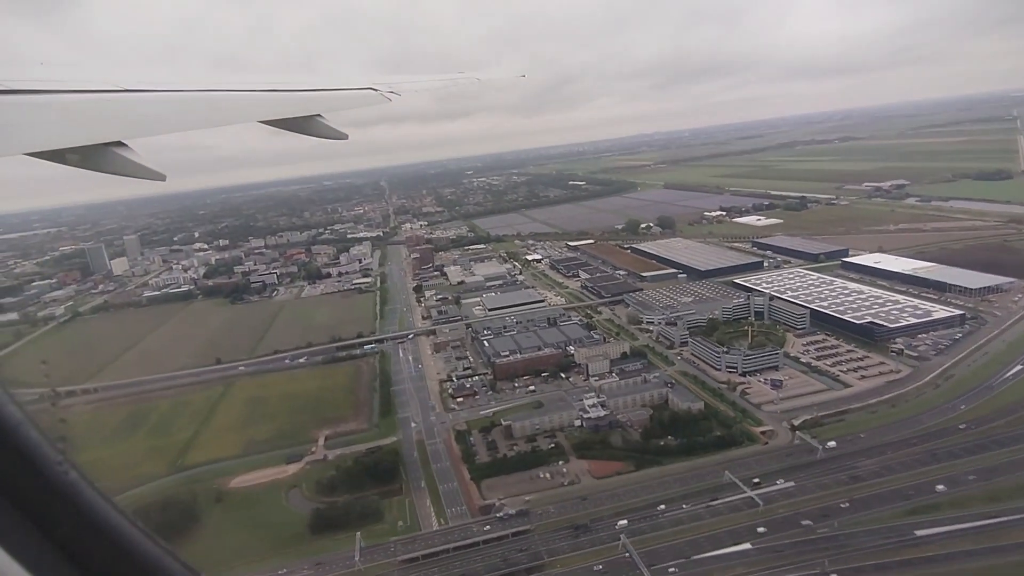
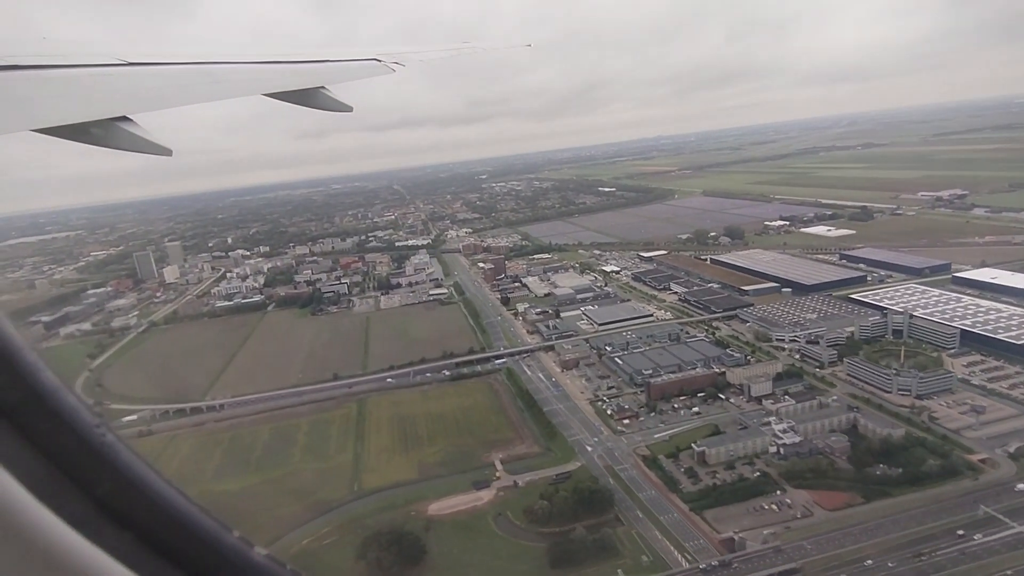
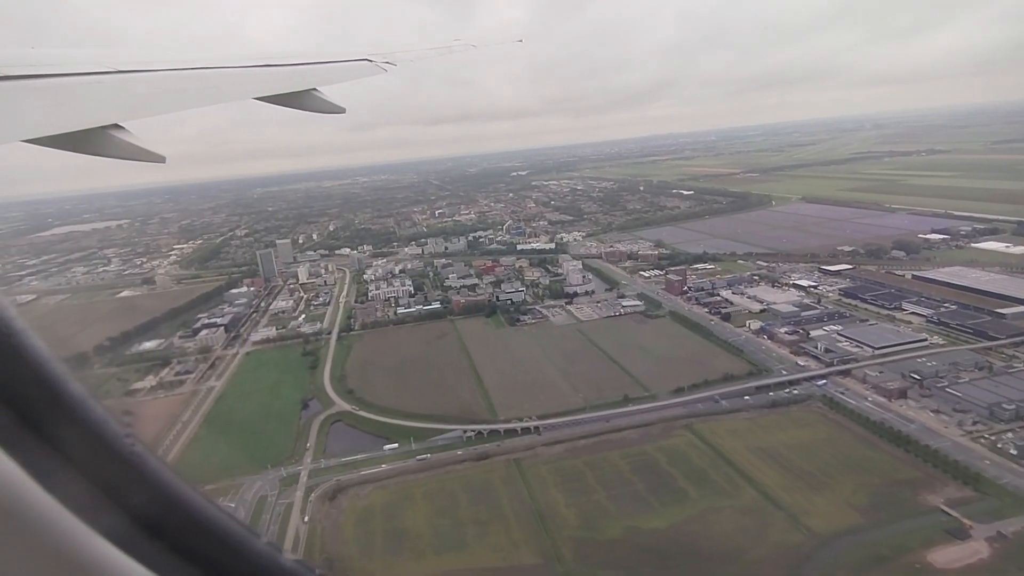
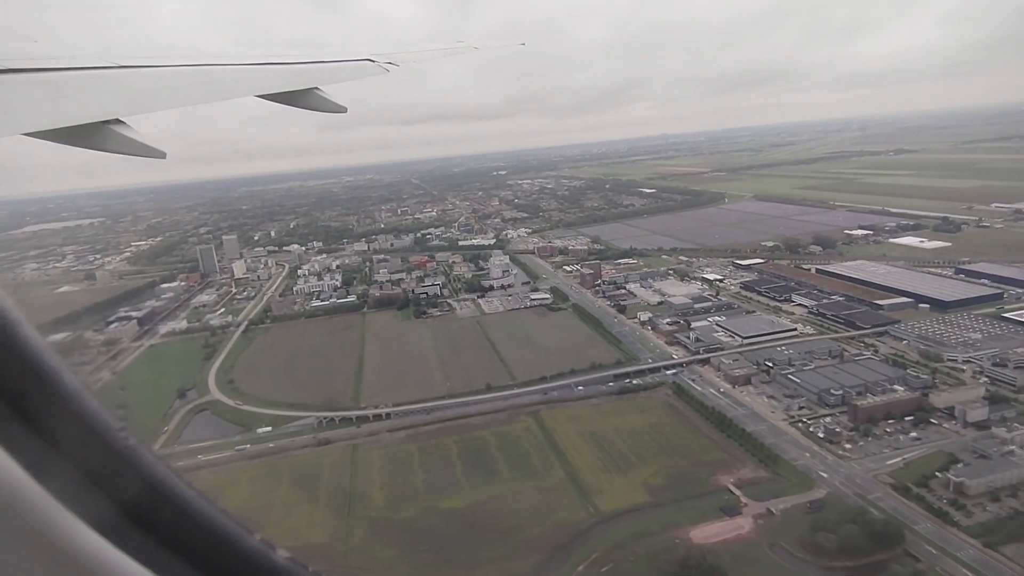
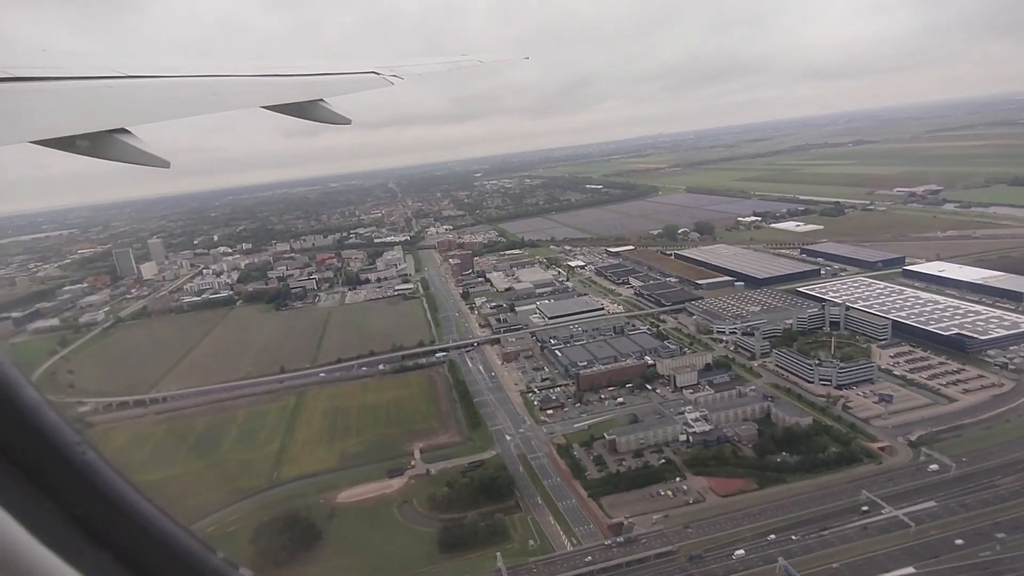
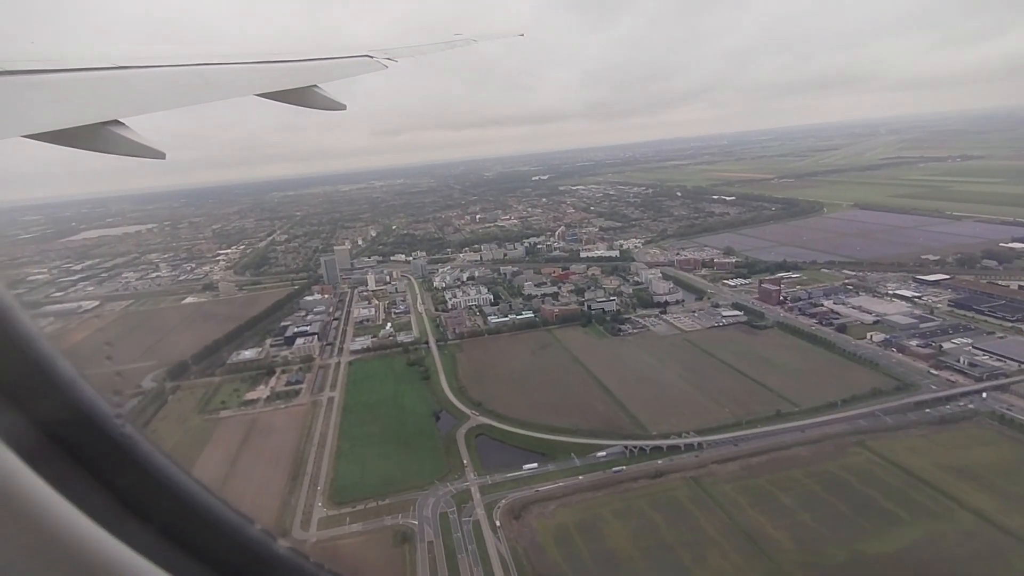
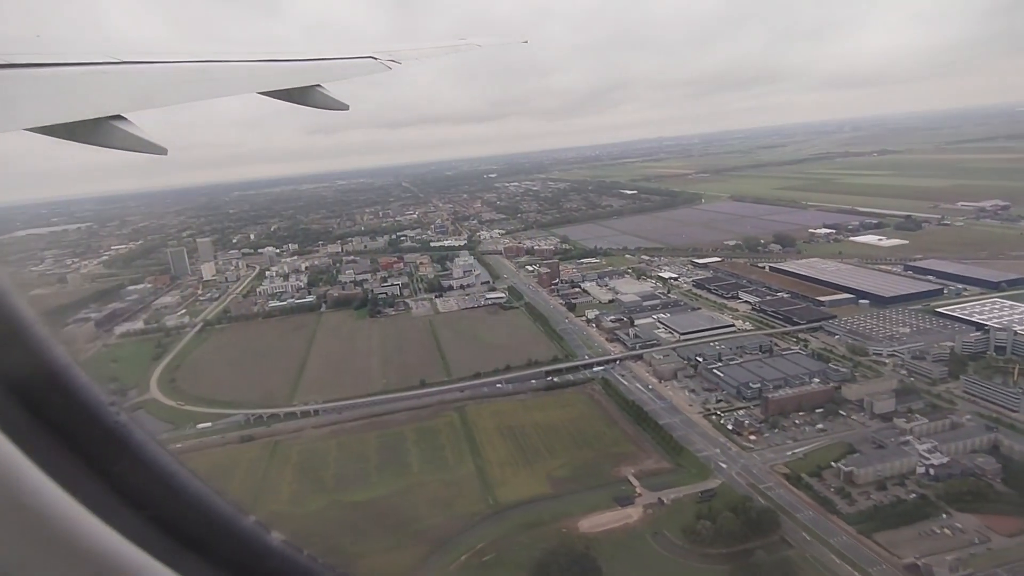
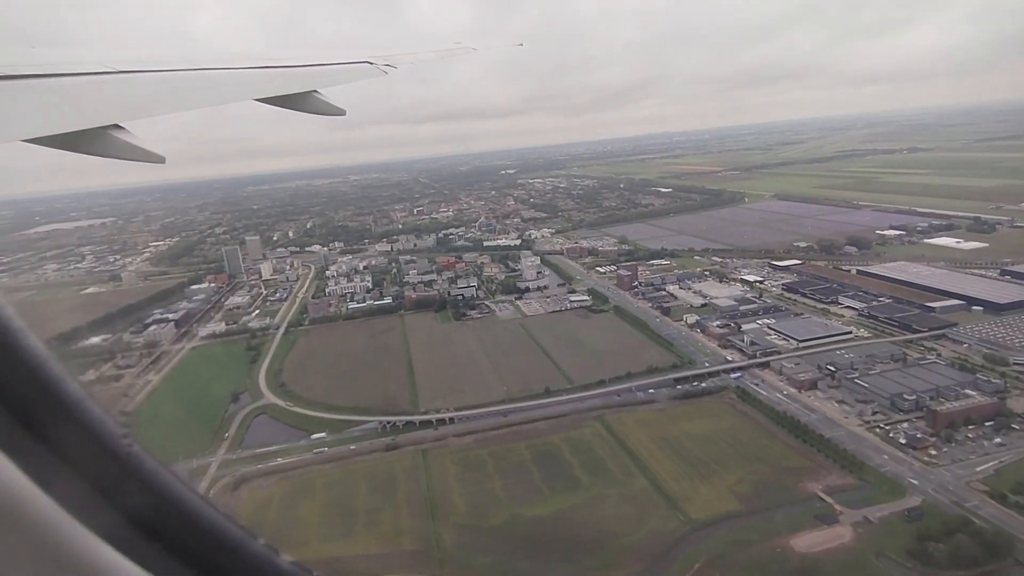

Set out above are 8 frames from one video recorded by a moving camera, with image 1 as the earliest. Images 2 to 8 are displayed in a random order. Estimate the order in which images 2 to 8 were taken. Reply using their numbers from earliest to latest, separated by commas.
5, 2, 7, 4, 8, 3, 6
